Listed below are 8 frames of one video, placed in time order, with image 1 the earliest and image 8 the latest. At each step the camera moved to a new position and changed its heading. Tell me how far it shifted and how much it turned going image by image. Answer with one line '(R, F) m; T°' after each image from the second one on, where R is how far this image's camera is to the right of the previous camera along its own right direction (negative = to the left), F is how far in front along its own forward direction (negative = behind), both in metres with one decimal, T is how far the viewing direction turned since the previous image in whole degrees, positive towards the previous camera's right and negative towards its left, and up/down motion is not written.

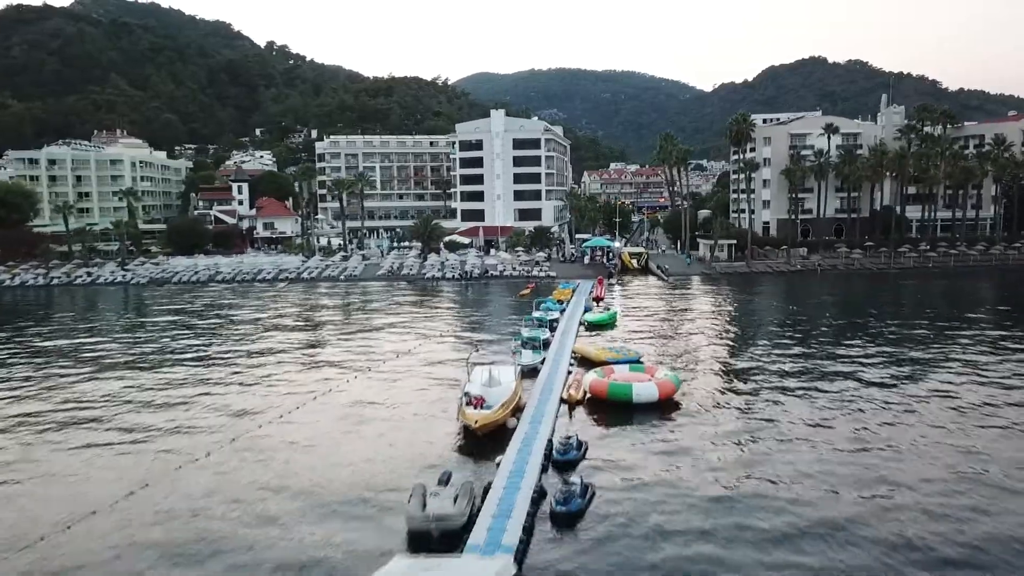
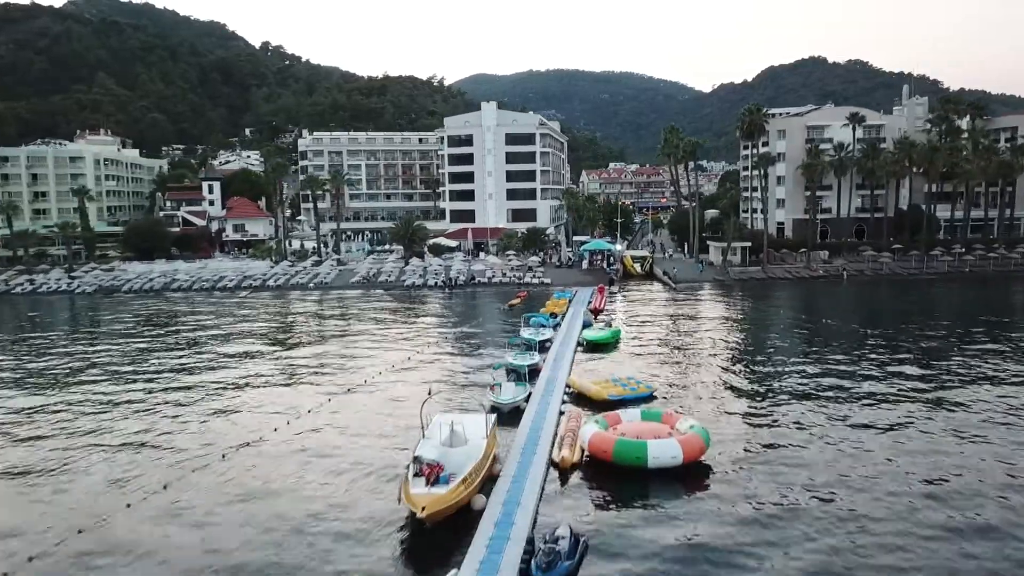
(+0.9, +8.4) m; 0°
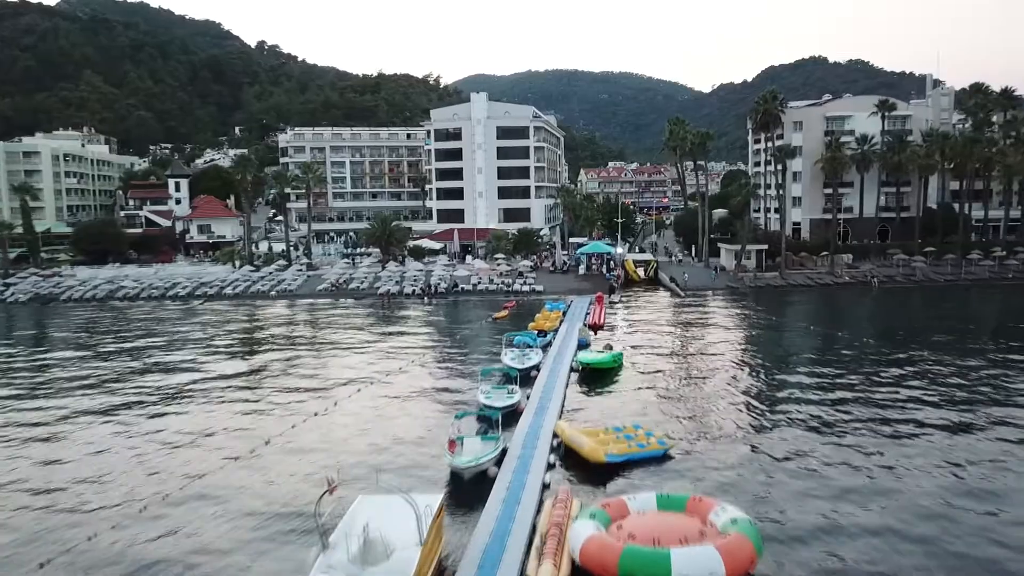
(+1.0, +8.2) m; 0°
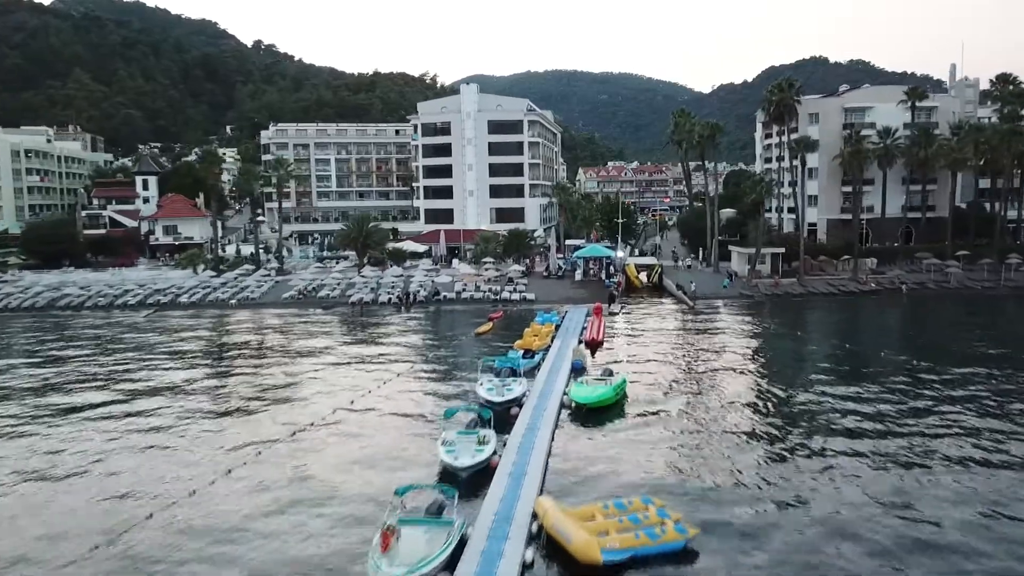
(+0.8, +6.8) m; 0°
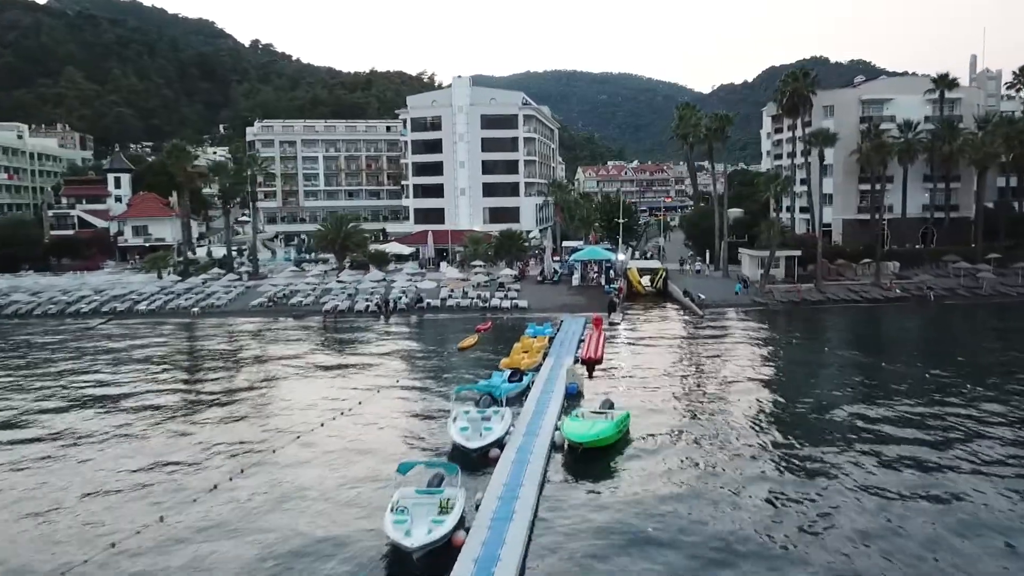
(+0.6, +5.2) m; 0°
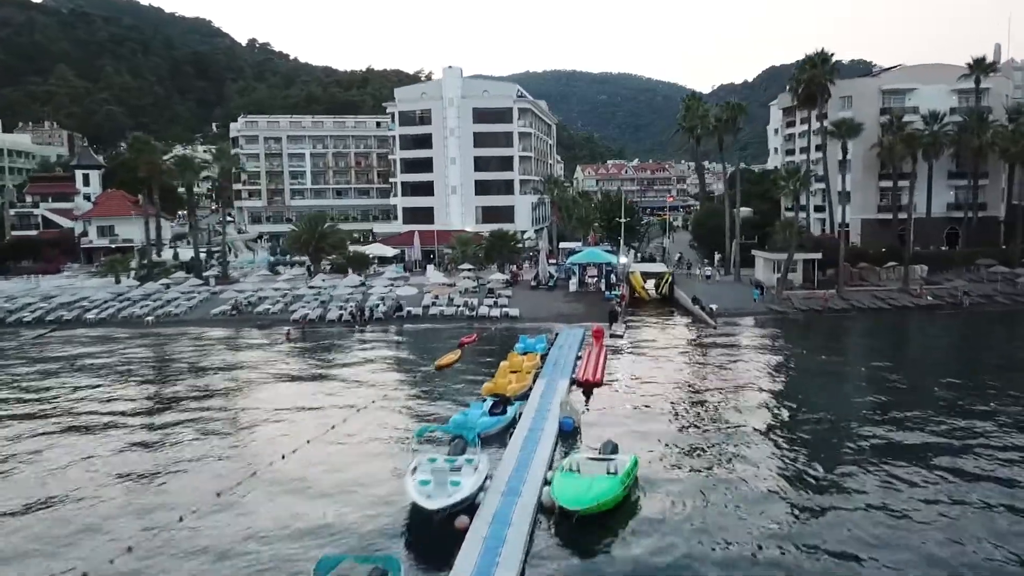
(+0.6, +5.3) m; 0°
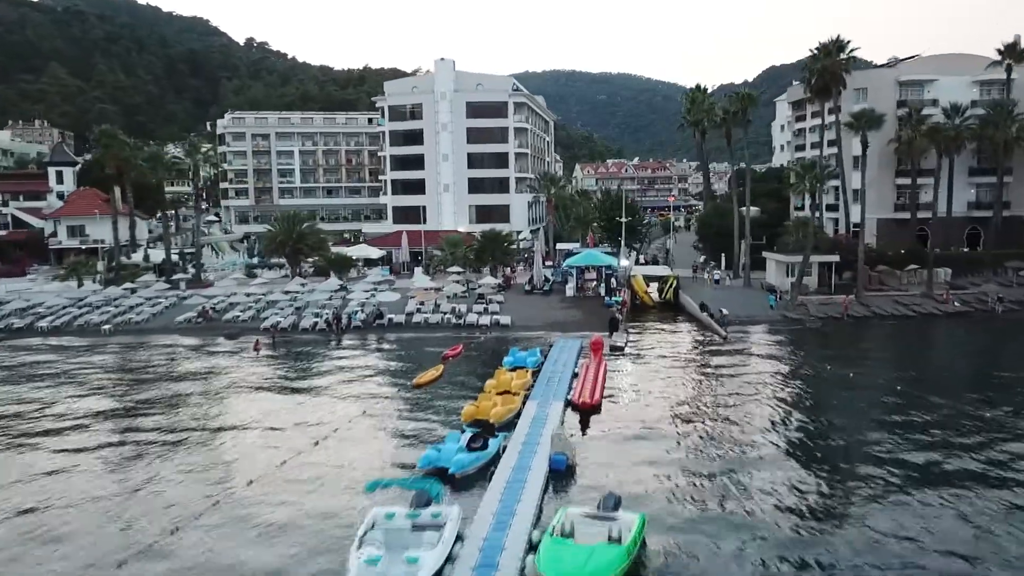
(+0.5, +3.9) m; 0°
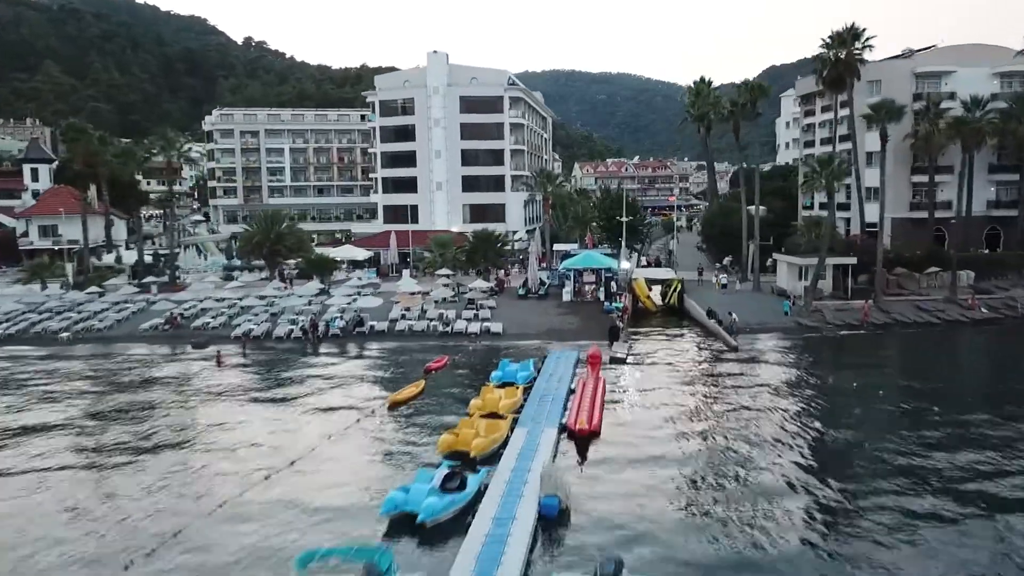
(+0.4, +3.3) m; 0°
